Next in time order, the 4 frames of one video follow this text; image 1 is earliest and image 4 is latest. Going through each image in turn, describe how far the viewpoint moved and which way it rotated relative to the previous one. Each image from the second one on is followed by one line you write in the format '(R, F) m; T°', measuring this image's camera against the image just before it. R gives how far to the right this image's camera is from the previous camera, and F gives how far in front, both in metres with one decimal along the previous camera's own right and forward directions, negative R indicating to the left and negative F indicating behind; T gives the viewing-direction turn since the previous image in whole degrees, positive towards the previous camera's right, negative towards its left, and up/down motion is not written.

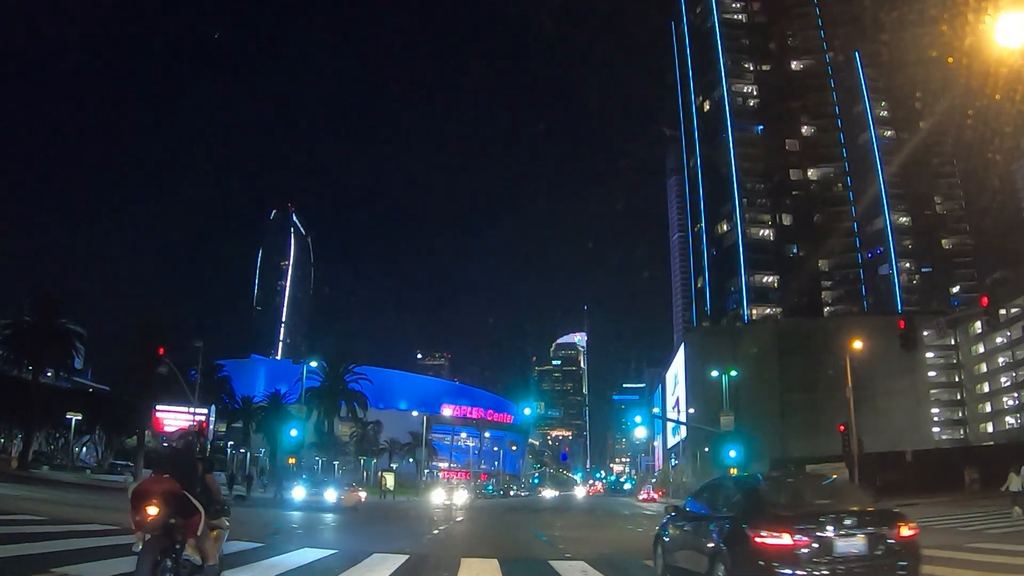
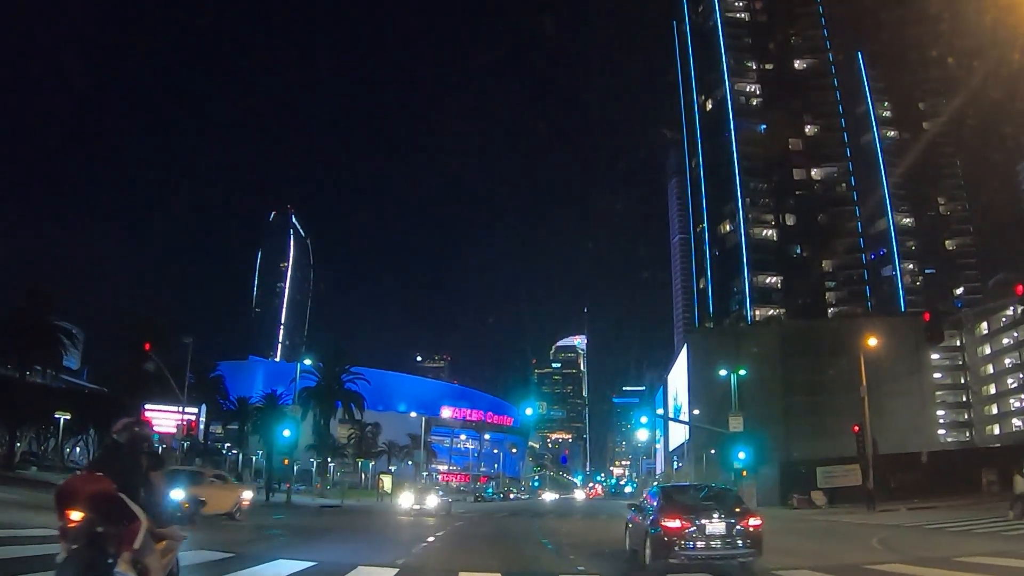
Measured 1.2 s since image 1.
(-0.1, +1.3) m; 0°
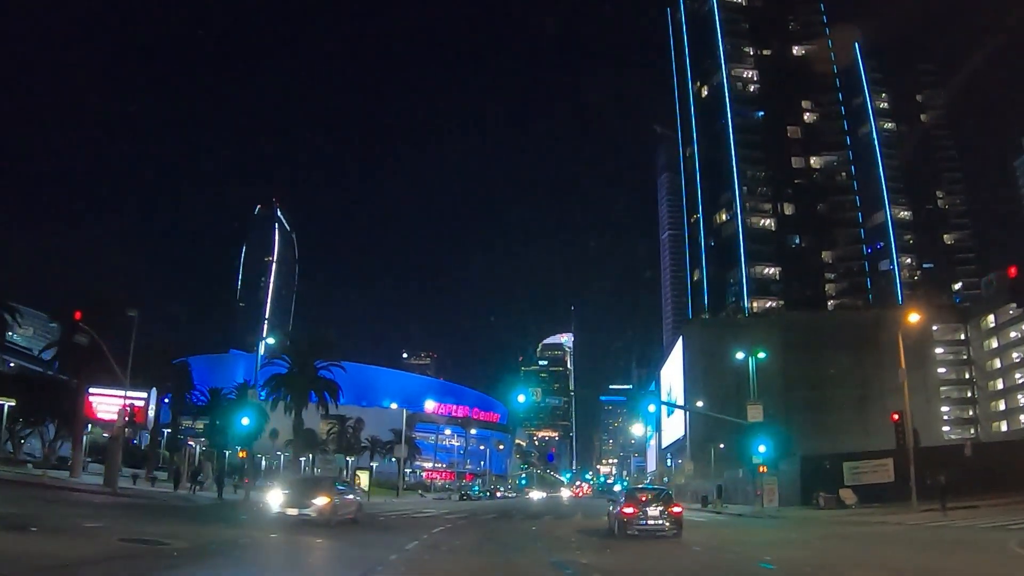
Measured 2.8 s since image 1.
(-0.2, +4.5) m; +1°
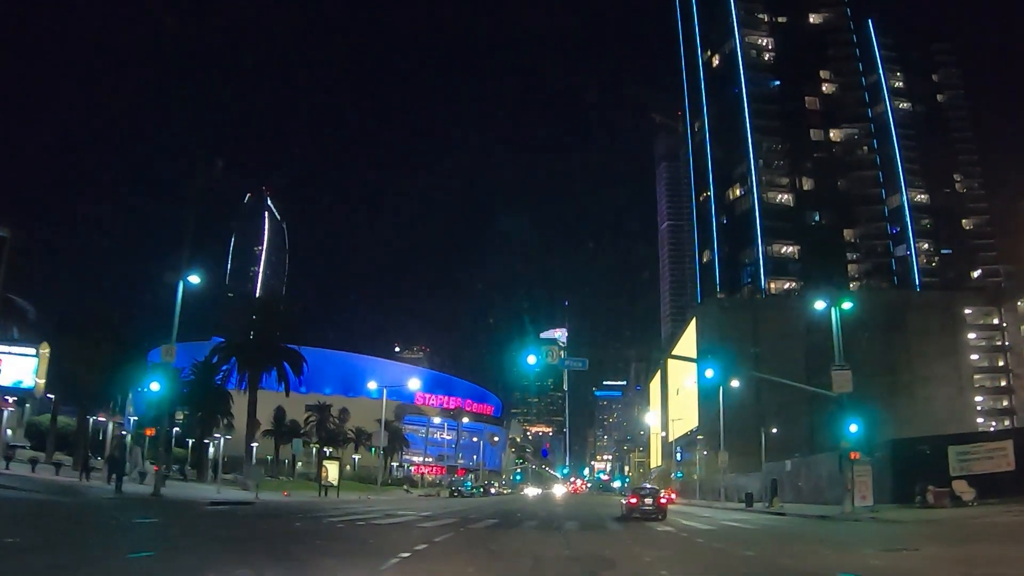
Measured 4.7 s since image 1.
(-0.4, +8.5) m; +1°
